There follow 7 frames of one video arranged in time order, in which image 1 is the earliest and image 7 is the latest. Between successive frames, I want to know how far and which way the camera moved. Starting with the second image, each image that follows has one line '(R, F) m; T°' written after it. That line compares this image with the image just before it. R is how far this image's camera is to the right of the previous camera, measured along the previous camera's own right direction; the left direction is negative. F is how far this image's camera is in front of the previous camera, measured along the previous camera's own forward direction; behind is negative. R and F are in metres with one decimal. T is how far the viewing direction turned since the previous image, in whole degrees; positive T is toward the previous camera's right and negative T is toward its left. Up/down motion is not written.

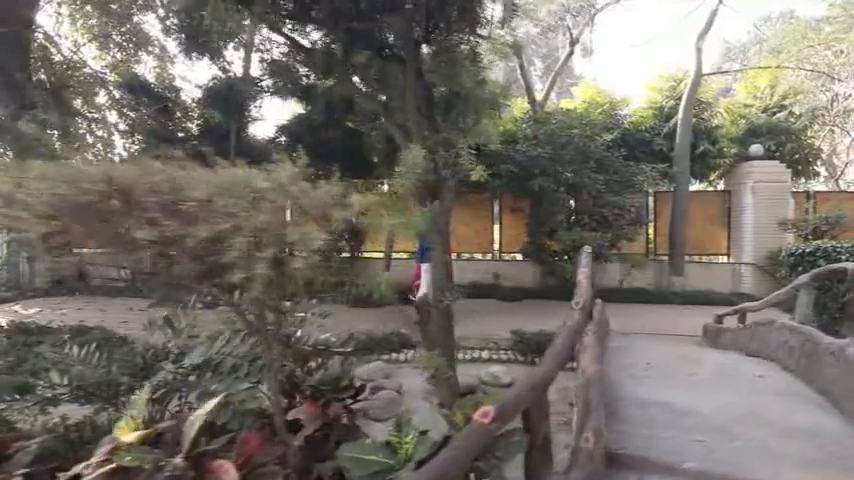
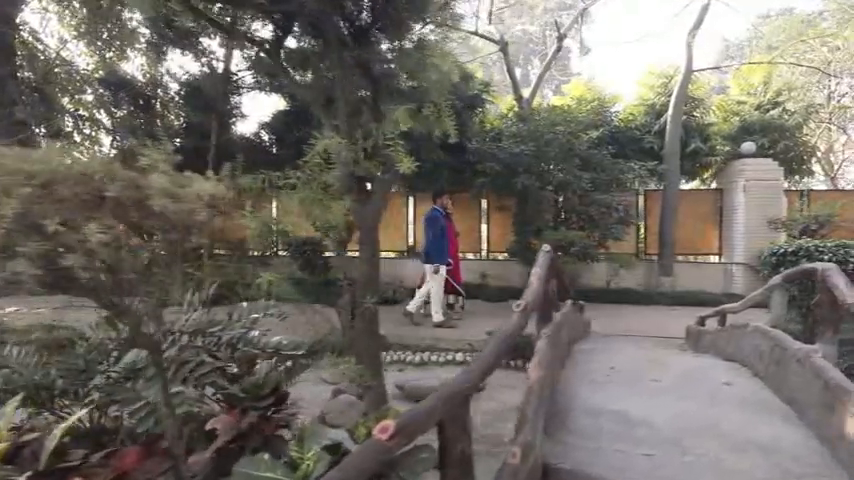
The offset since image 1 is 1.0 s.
(+0.5, +0.2) m; 0°
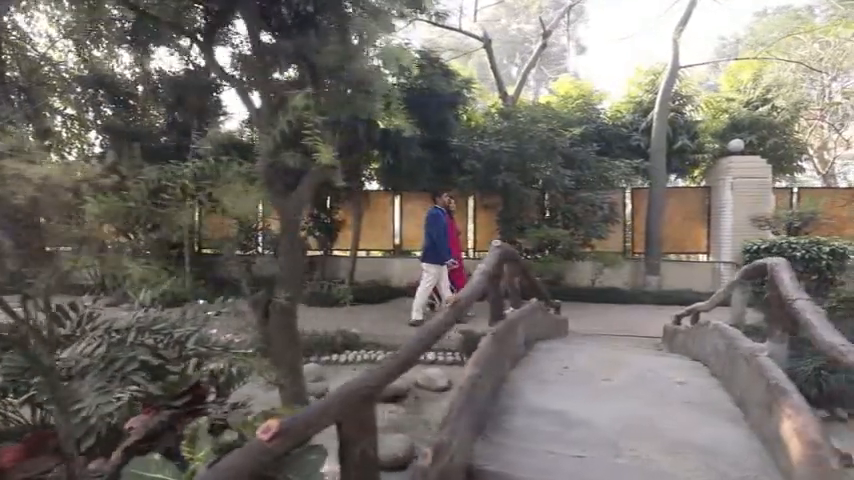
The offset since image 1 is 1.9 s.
(+0.5, +0.1) m; 0°
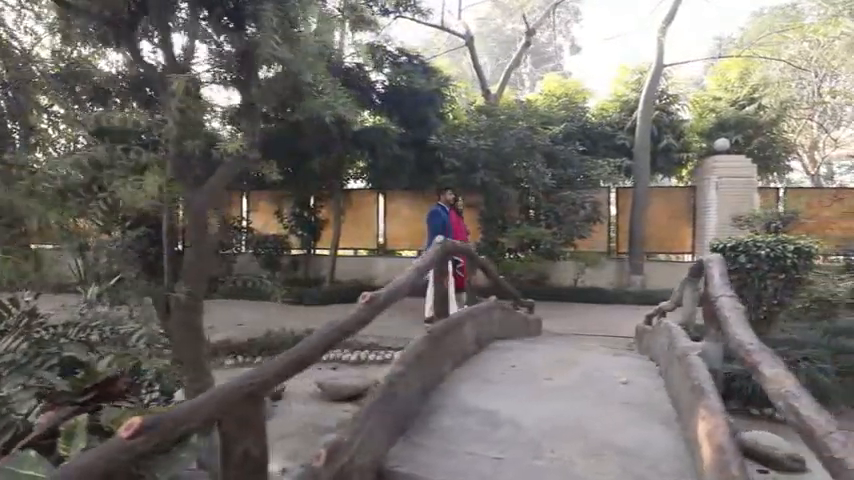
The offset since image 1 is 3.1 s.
(+0.6, +0.1) m; 0°
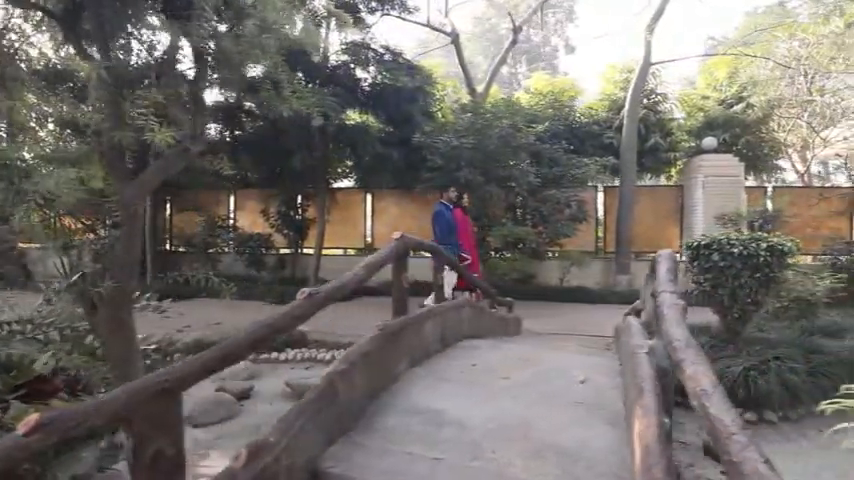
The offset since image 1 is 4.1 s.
(+0.4, +0.1) m; 0°
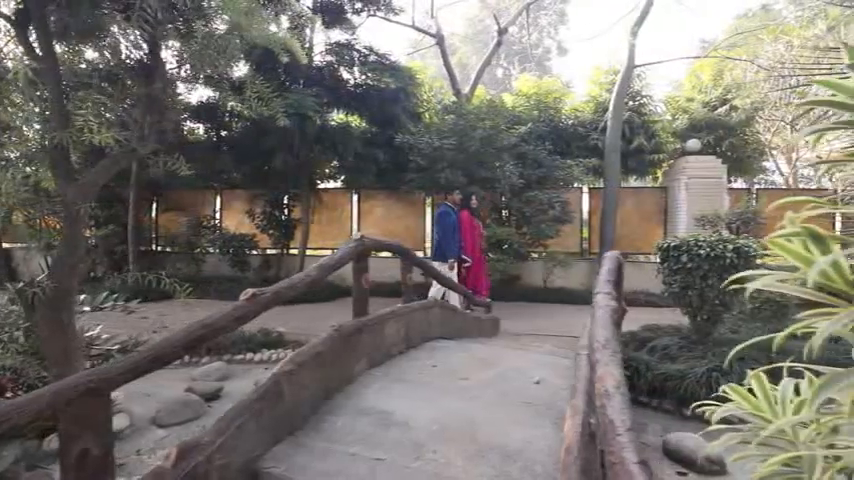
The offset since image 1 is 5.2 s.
(+0.4, 0.0) m; 0°
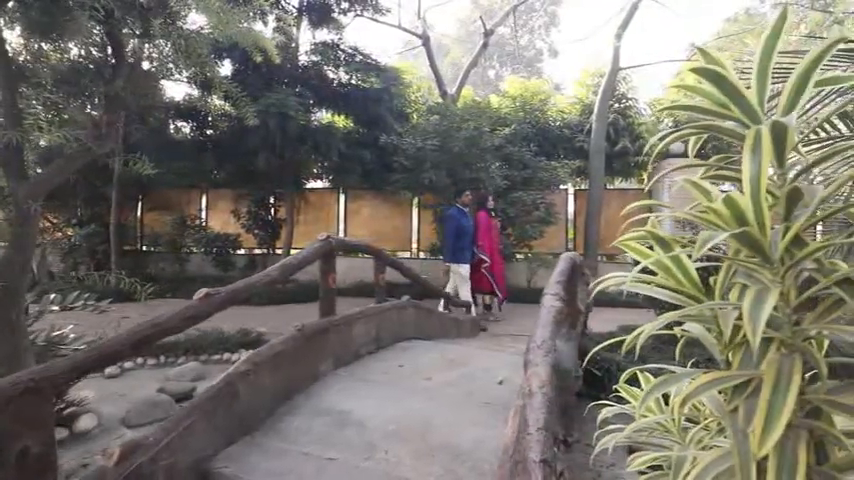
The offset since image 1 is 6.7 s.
(+0.3, 0.0) m; +1°
